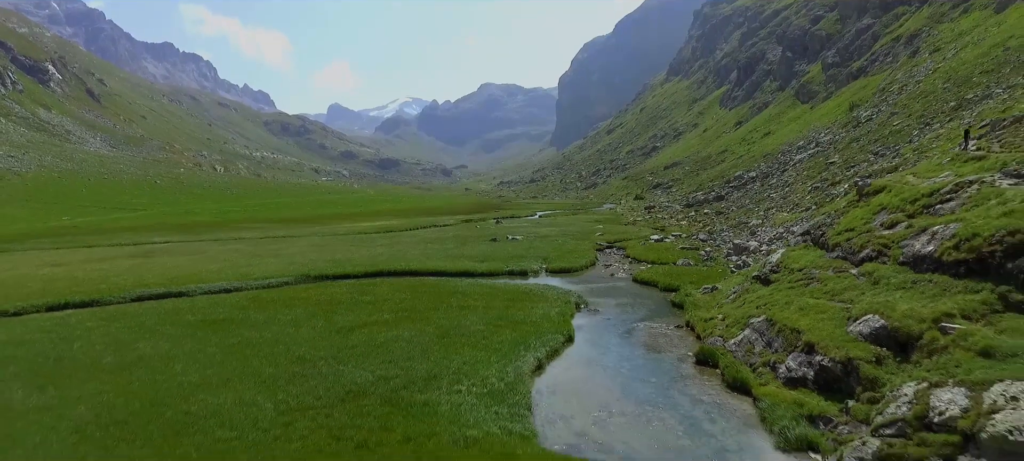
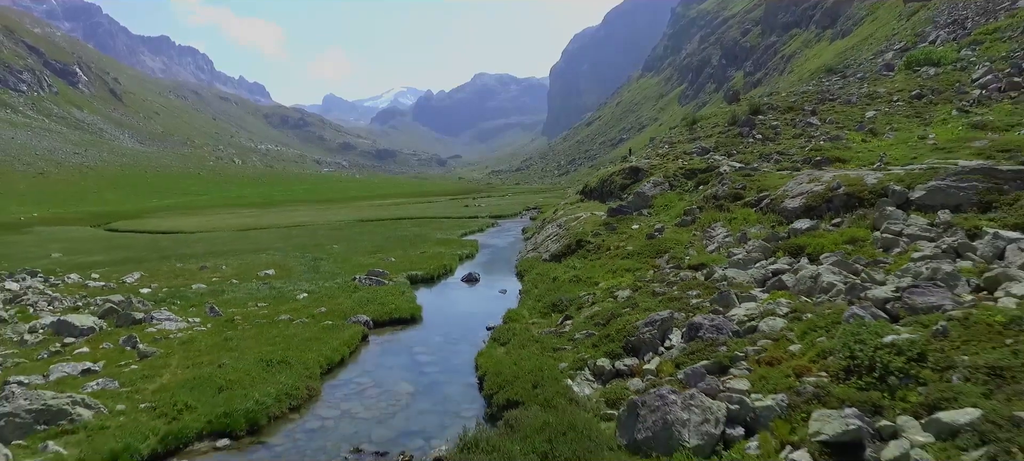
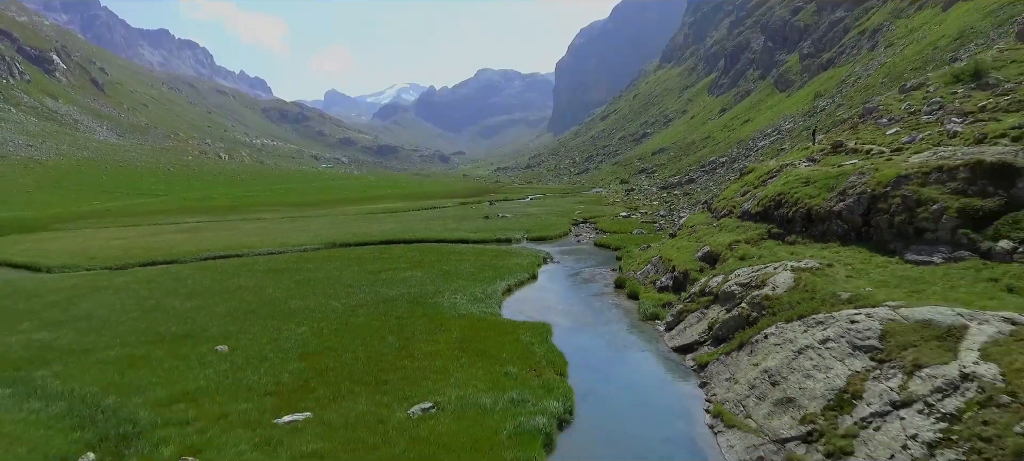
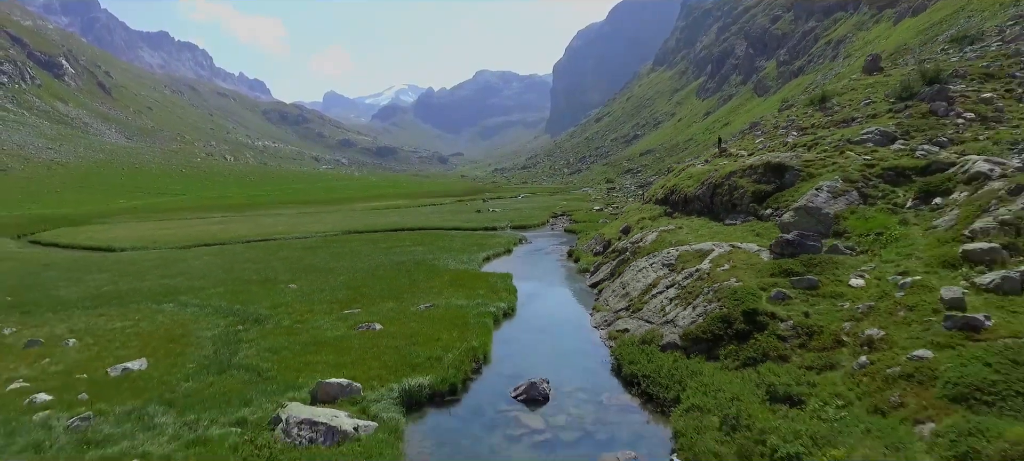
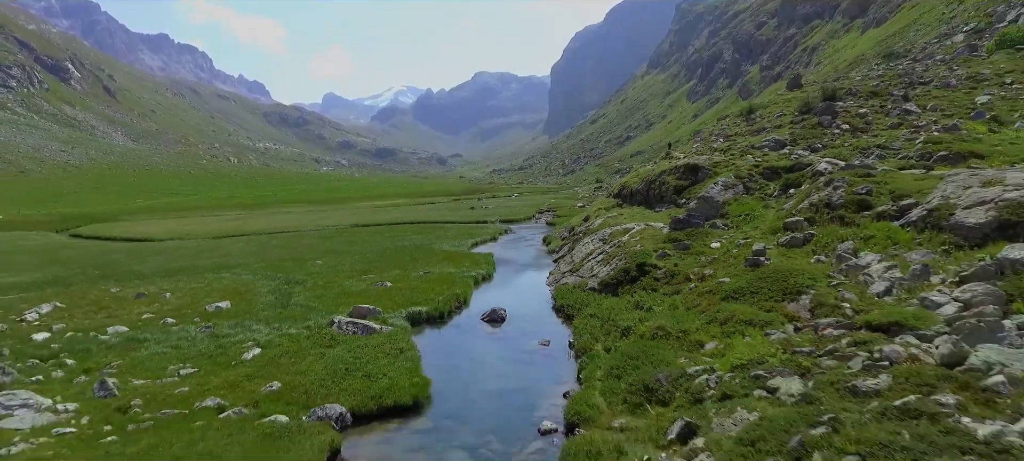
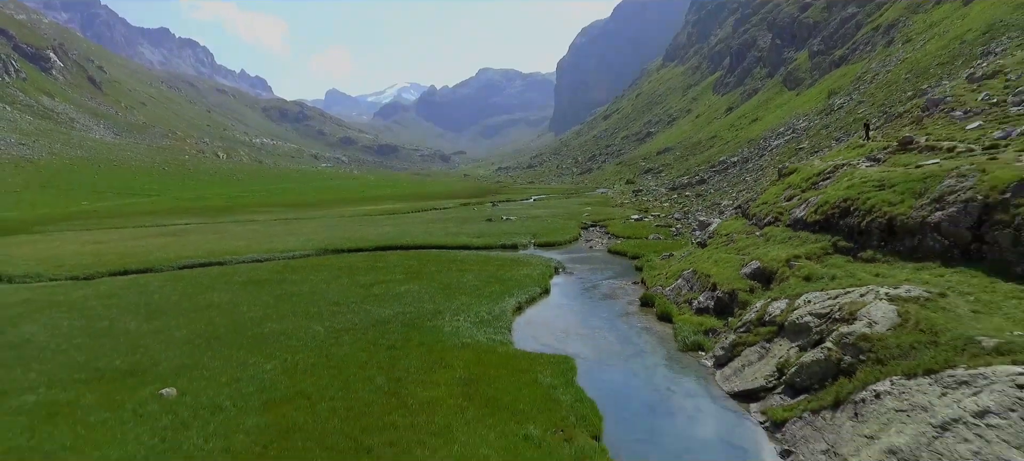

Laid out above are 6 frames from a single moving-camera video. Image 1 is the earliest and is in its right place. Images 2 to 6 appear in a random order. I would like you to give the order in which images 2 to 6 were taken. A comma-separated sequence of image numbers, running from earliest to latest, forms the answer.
6, 3, 4, 5, 2
